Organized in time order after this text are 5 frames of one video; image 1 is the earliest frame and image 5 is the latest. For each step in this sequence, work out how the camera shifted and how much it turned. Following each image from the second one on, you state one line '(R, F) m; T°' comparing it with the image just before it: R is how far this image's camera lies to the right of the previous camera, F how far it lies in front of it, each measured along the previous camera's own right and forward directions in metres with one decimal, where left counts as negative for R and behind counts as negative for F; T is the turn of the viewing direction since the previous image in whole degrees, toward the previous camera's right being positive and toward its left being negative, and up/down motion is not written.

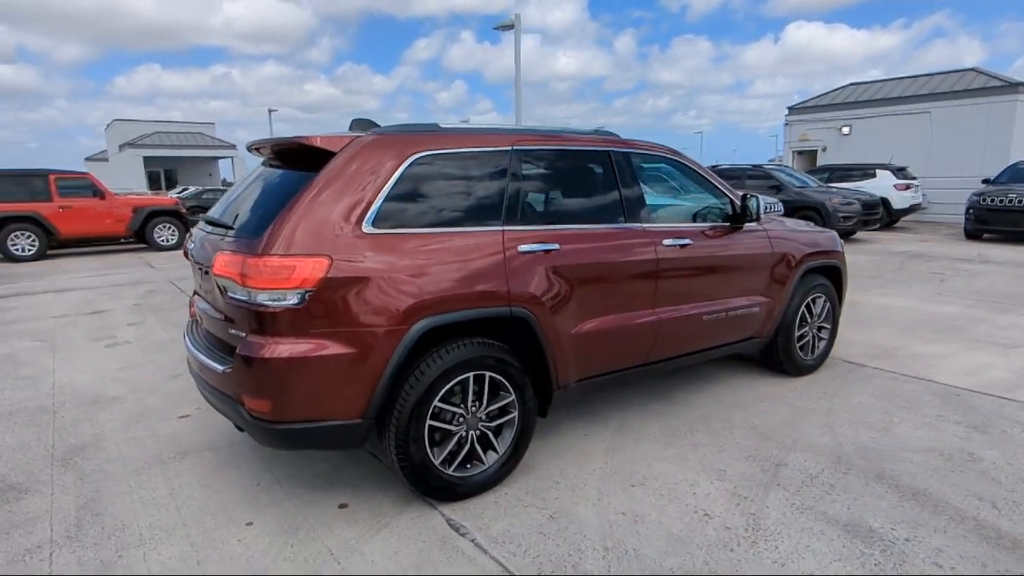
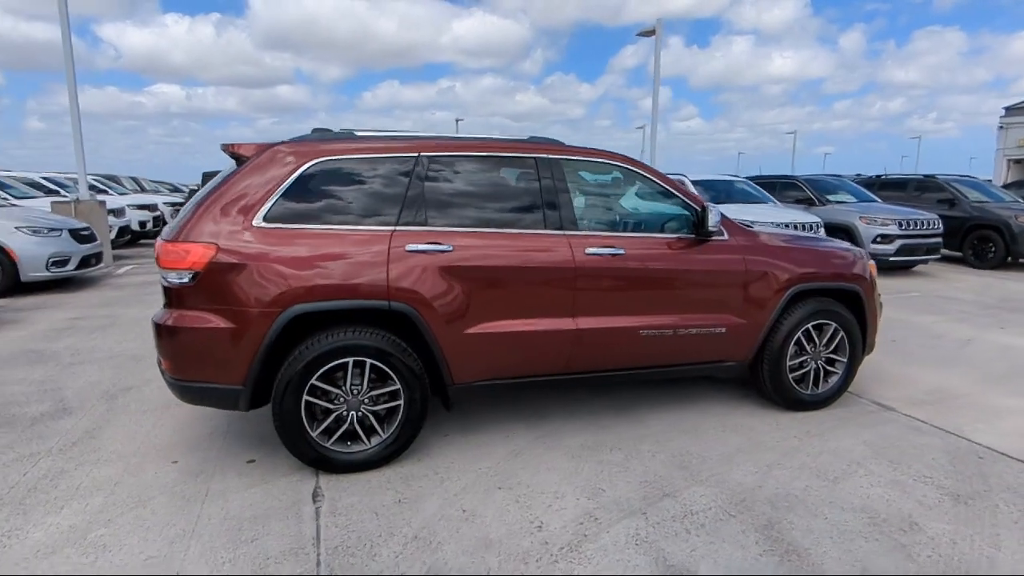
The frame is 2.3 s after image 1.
(+1.6, +0.1) m; -18°
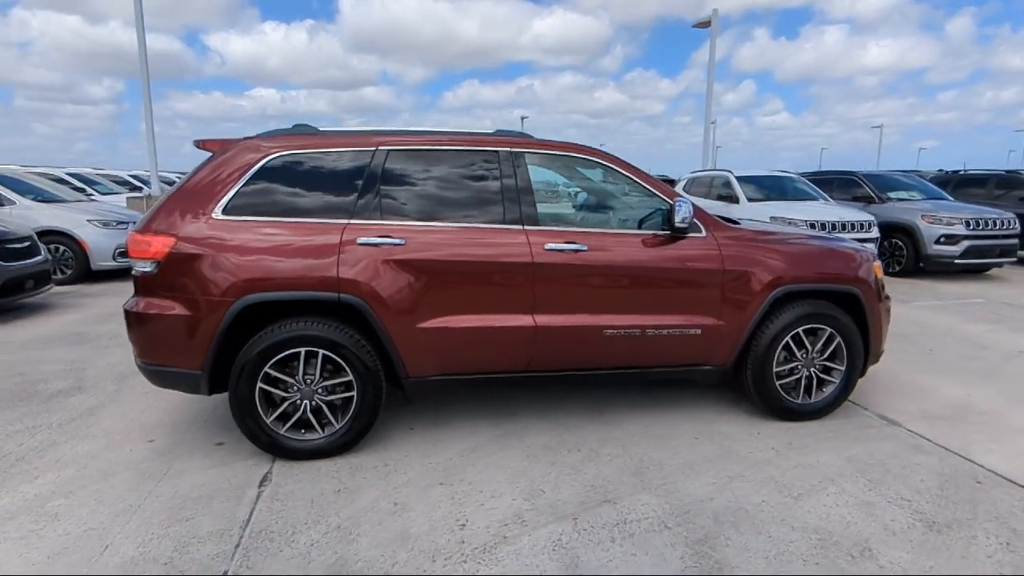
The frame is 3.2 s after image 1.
(+0.7, +0.1) m; -7°
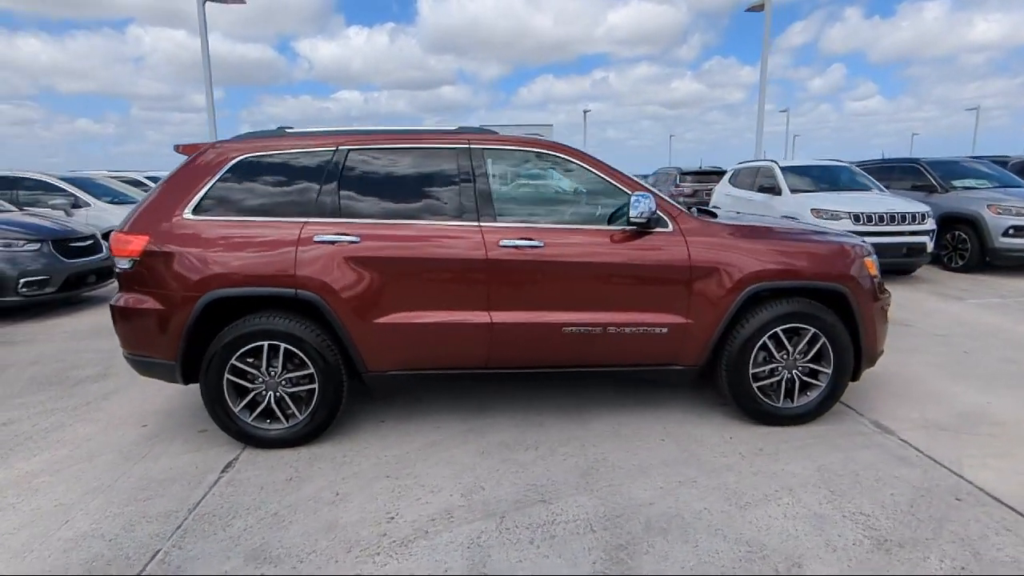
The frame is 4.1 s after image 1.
(+0.7, +0.1) m; -7°
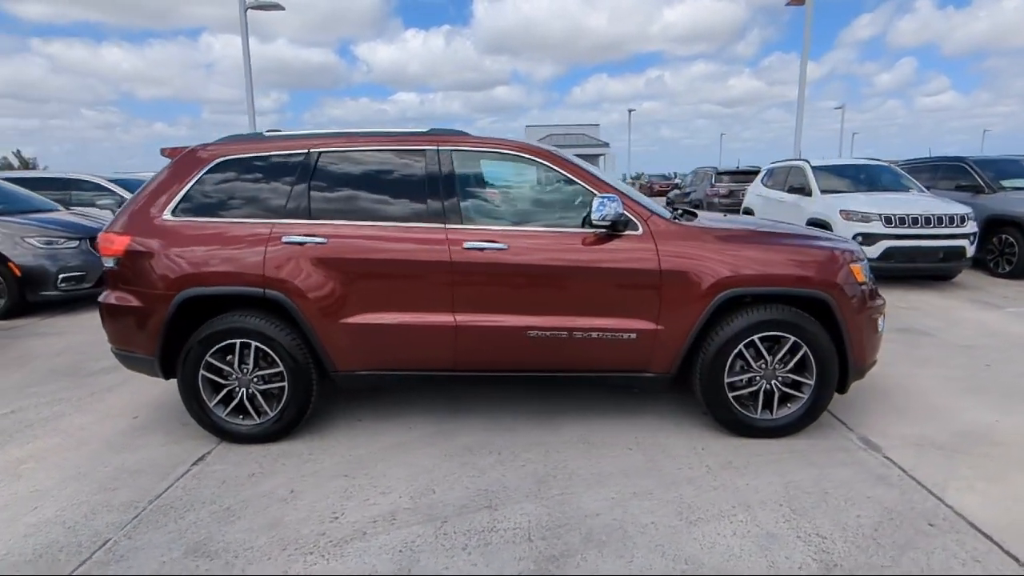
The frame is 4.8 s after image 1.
(+0.5, +0.1) m; -5°
